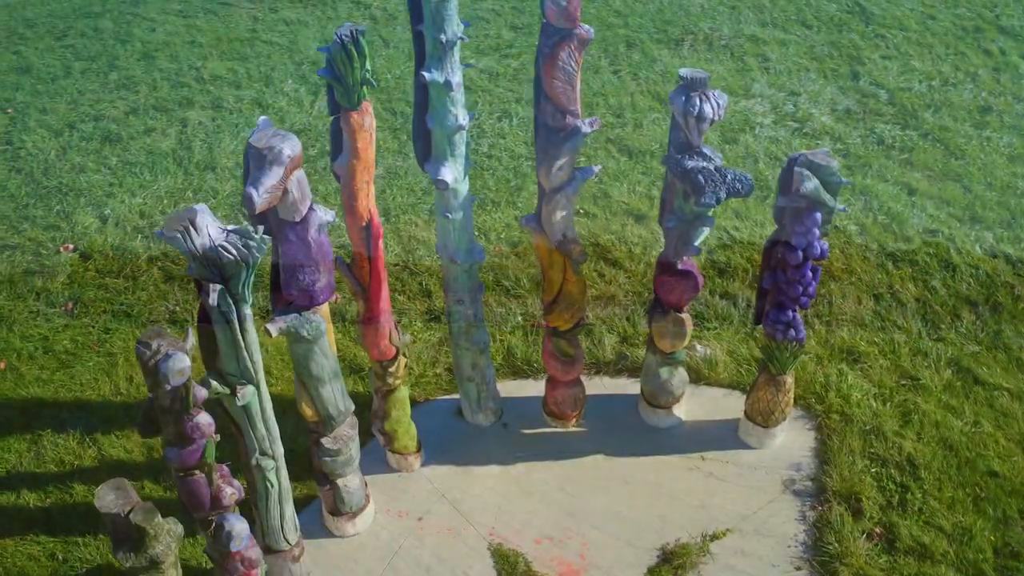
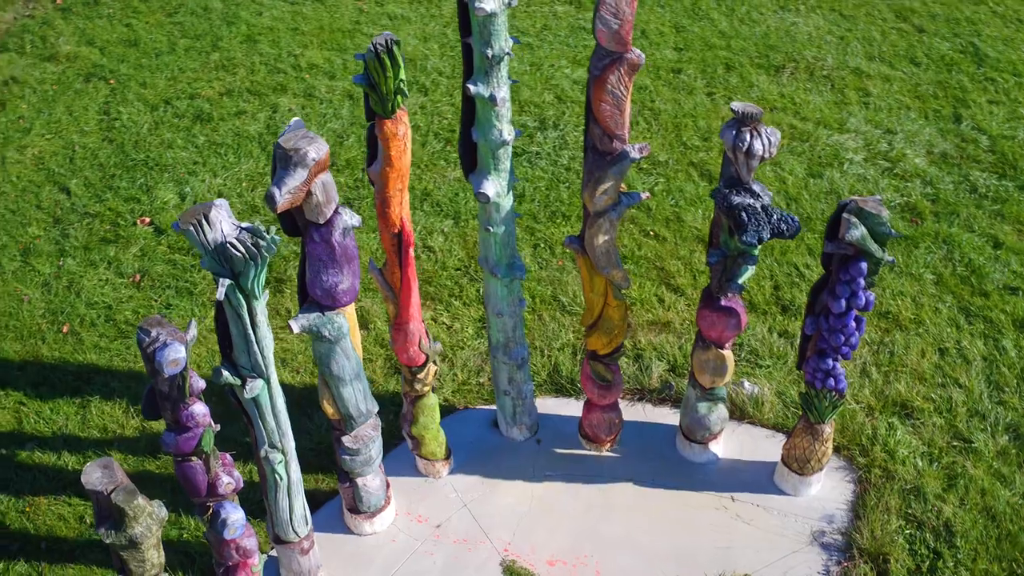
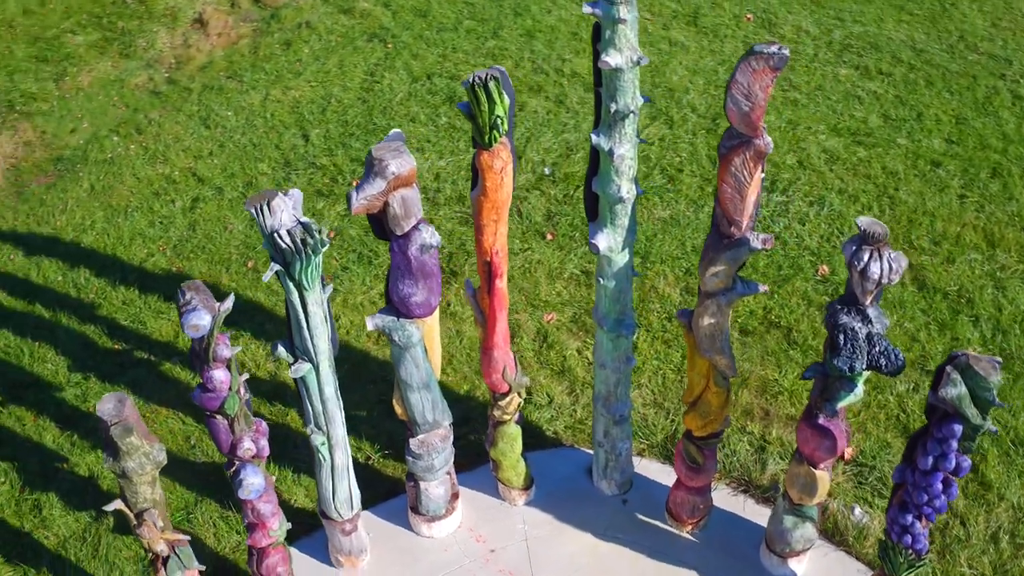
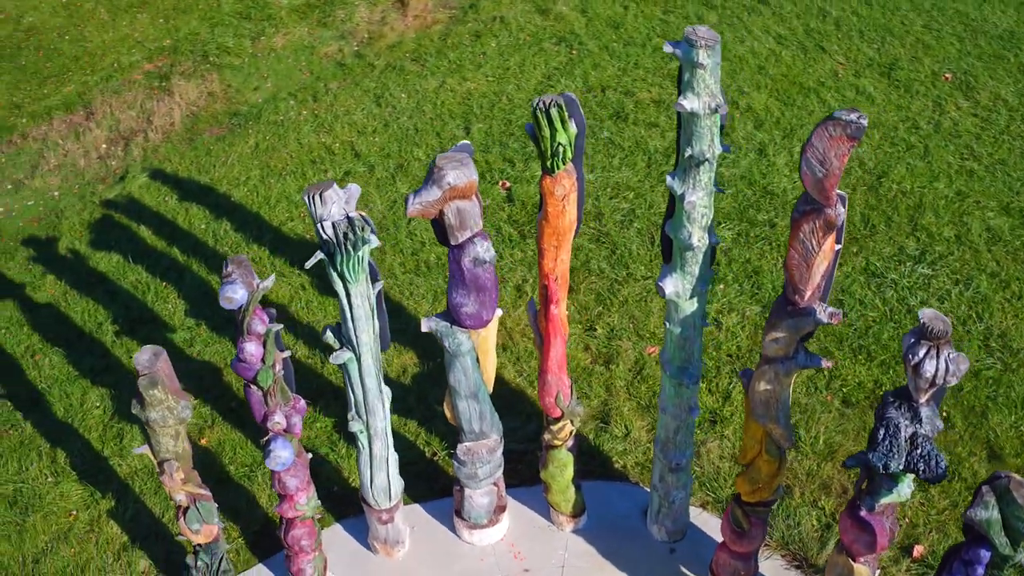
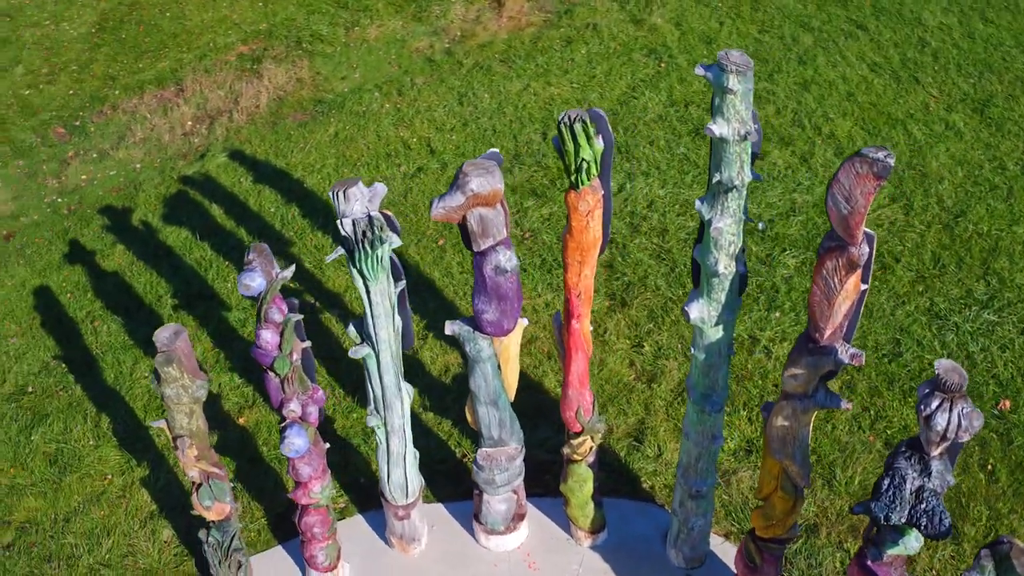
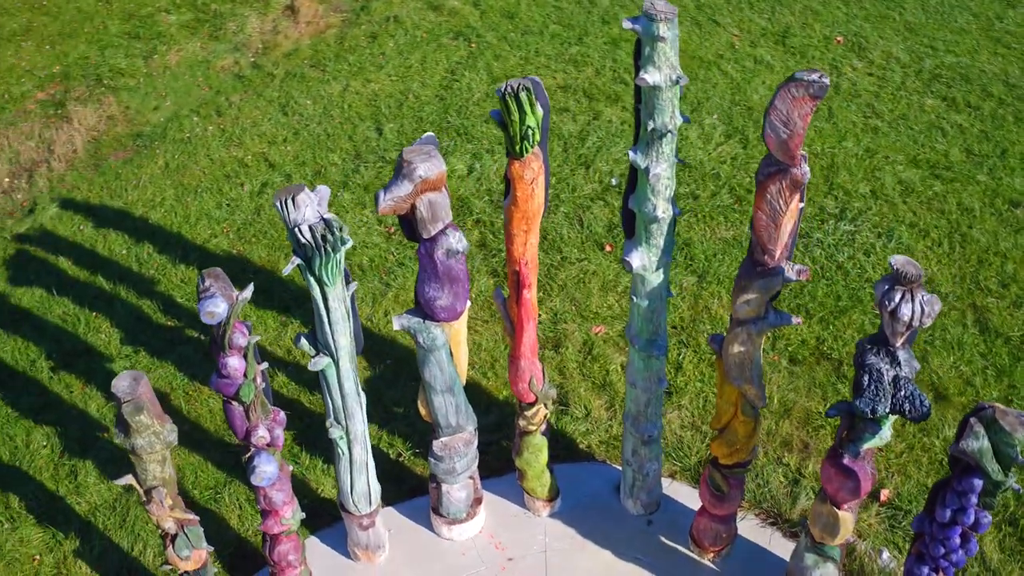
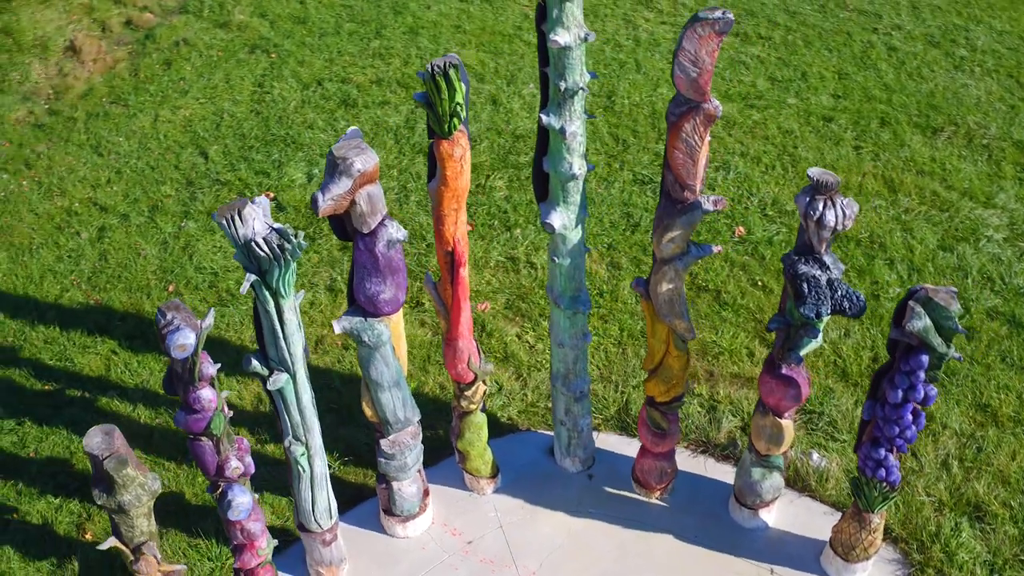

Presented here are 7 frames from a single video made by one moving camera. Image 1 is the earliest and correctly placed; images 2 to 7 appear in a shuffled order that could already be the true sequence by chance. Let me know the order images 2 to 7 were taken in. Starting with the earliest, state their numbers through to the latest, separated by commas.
2, 7, 3, 6, 4, 5
